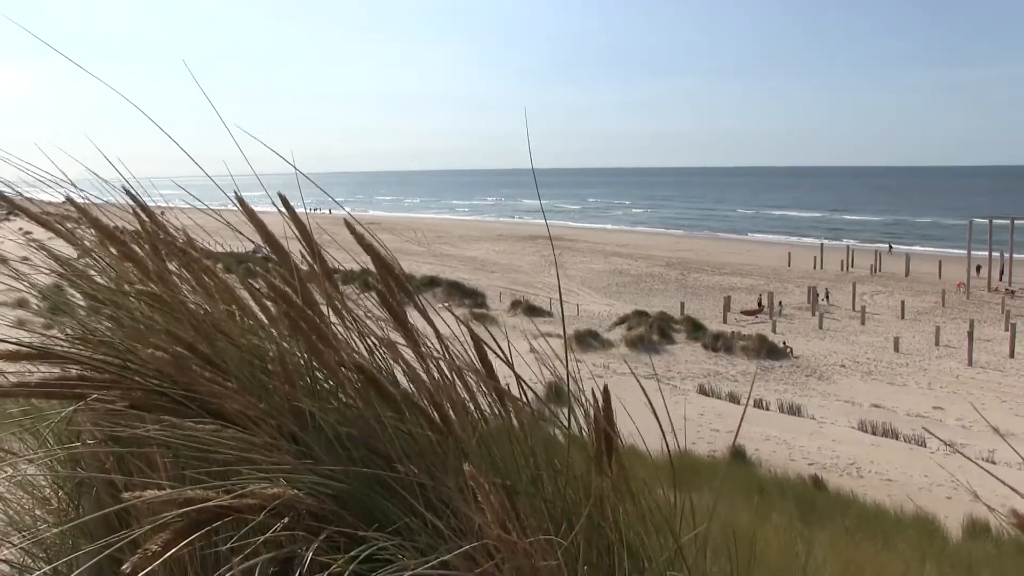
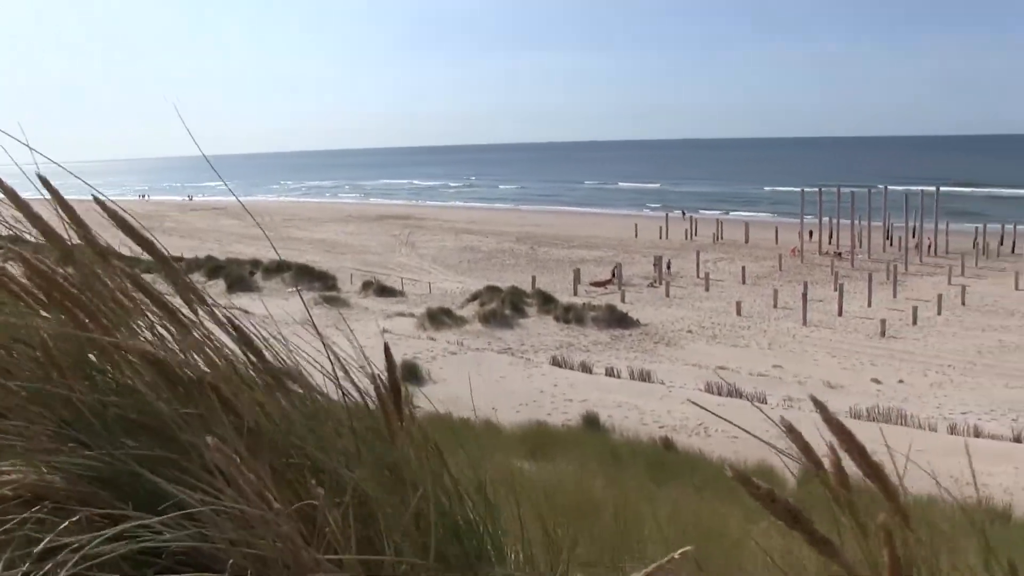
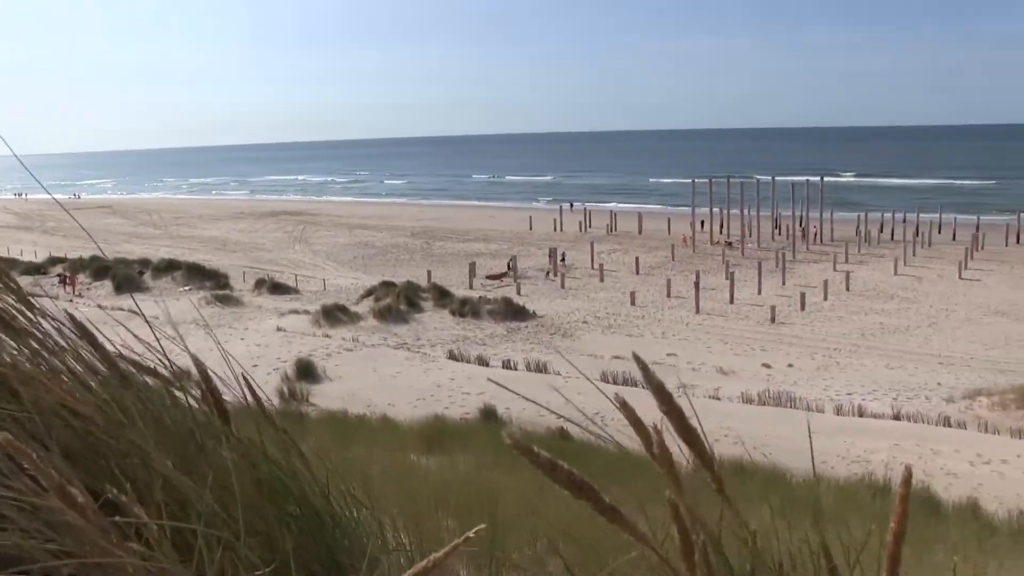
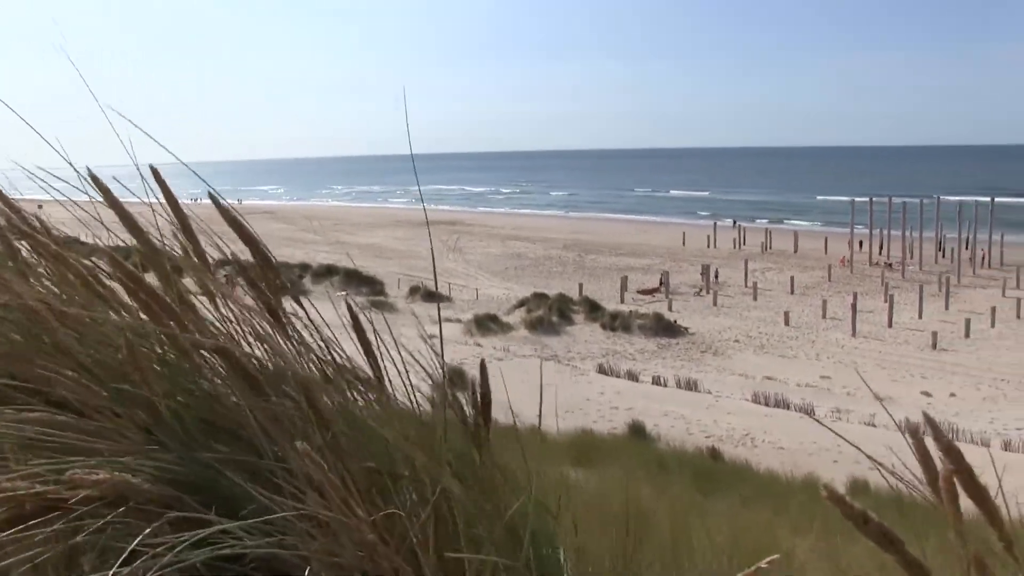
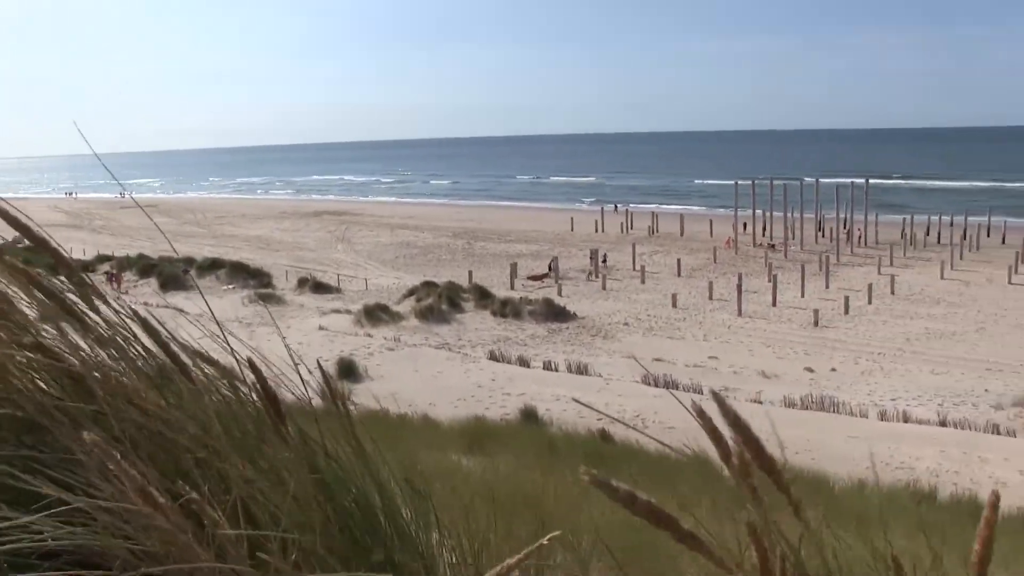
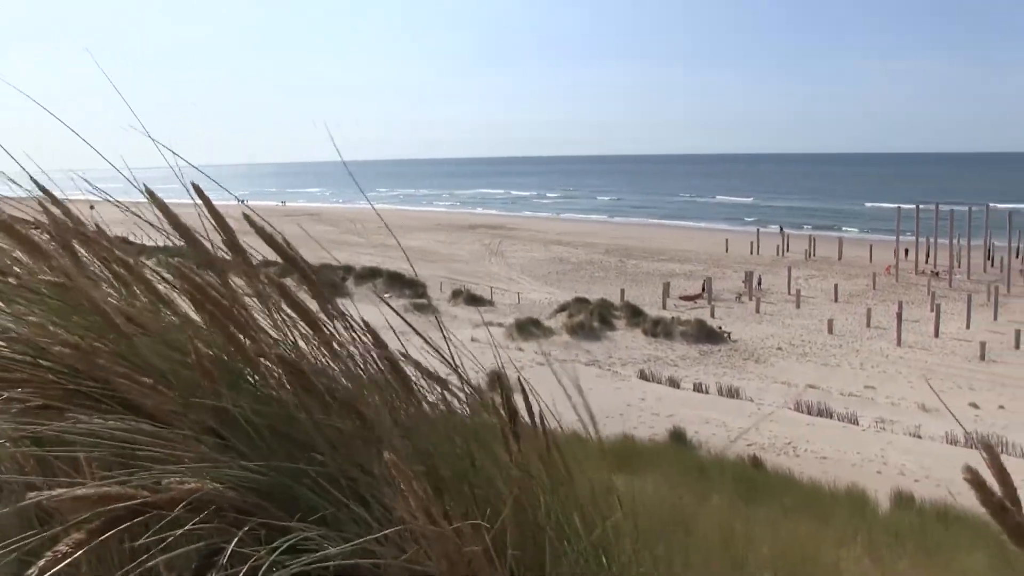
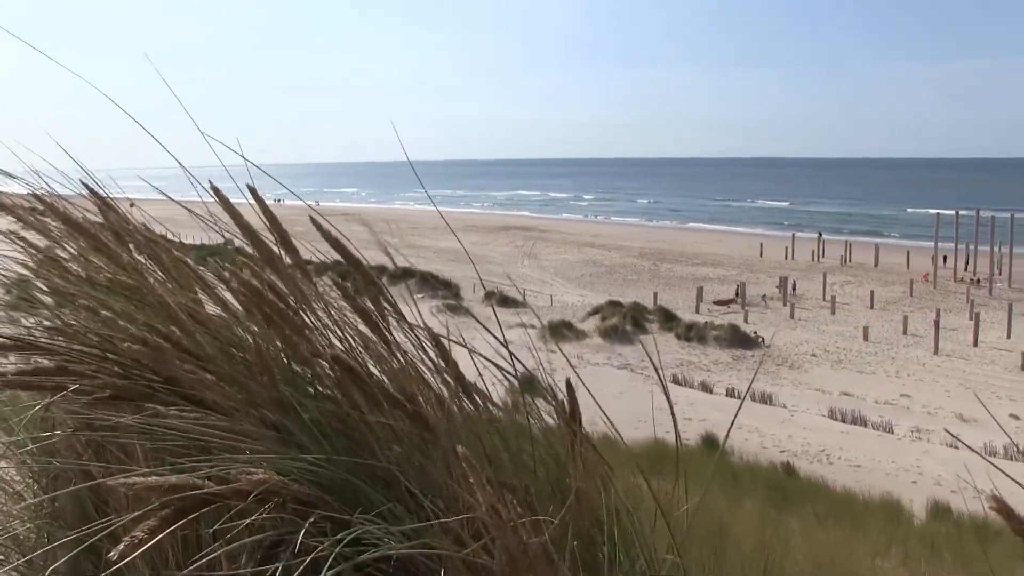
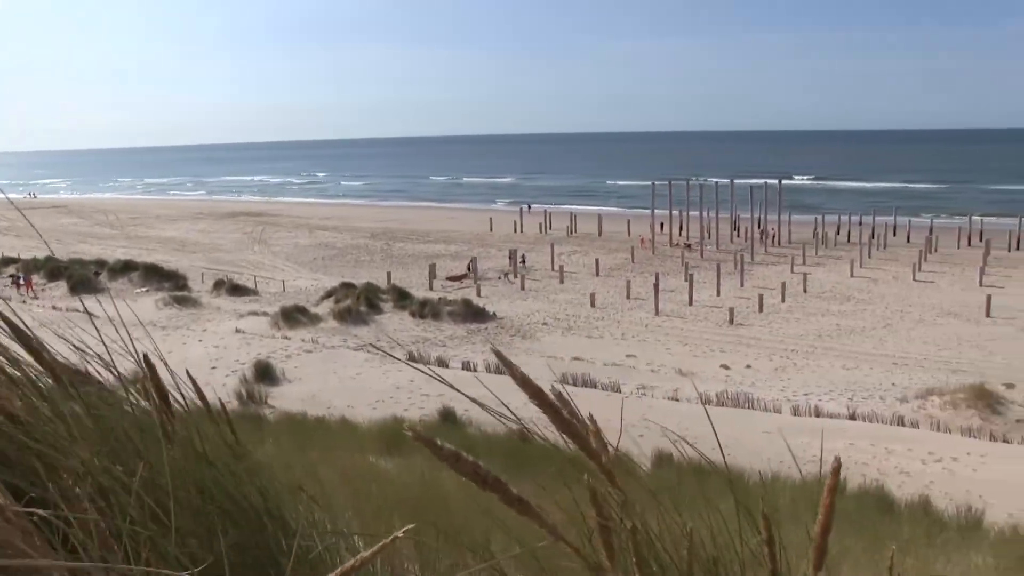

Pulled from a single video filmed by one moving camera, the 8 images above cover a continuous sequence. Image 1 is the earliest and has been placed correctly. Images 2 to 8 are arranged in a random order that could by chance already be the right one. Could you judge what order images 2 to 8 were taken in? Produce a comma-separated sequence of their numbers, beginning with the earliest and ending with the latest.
7, 6, 4, 2, 5, 3, 8
